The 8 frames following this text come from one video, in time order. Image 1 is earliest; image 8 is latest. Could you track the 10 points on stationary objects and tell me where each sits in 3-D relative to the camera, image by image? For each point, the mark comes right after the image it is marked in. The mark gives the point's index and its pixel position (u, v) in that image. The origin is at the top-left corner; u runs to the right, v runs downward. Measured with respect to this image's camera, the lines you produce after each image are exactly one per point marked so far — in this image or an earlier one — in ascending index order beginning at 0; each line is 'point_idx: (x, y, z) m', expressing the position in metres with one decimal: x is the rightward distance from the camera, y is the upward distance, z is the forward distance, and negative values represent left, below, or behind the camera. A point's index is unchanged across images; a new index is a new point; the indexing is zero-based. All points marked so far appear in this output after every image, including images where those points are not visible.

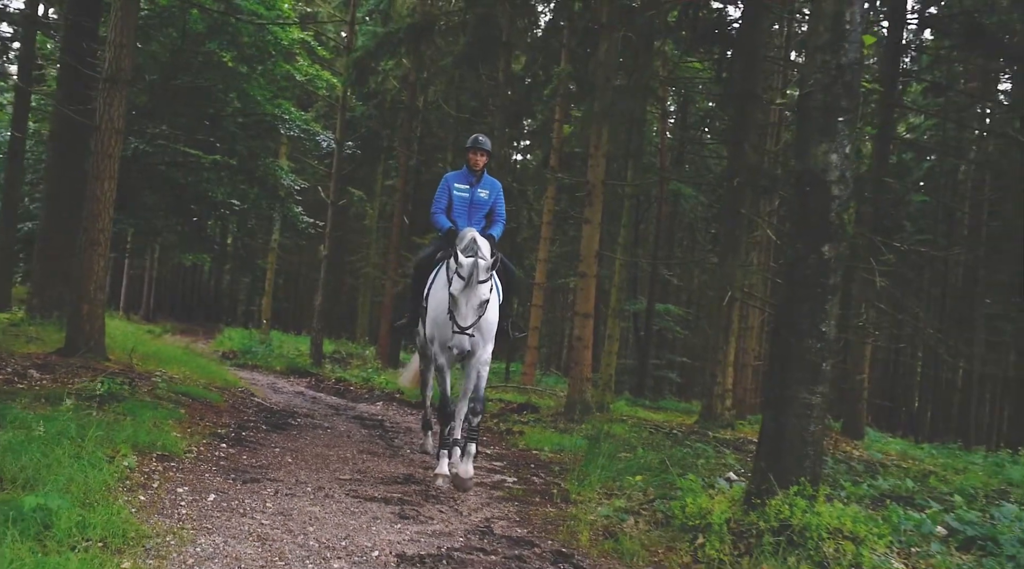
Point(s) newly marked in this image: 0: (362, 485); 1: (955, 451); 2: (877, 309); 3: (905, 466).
0: (-1.1, -1.5, +7.5) m
1: (+8.7, -3.3, +19.2) m
2: (+6.8, -0.4, +18.3) m
3: (+5.5, -2.5, +13.8) m
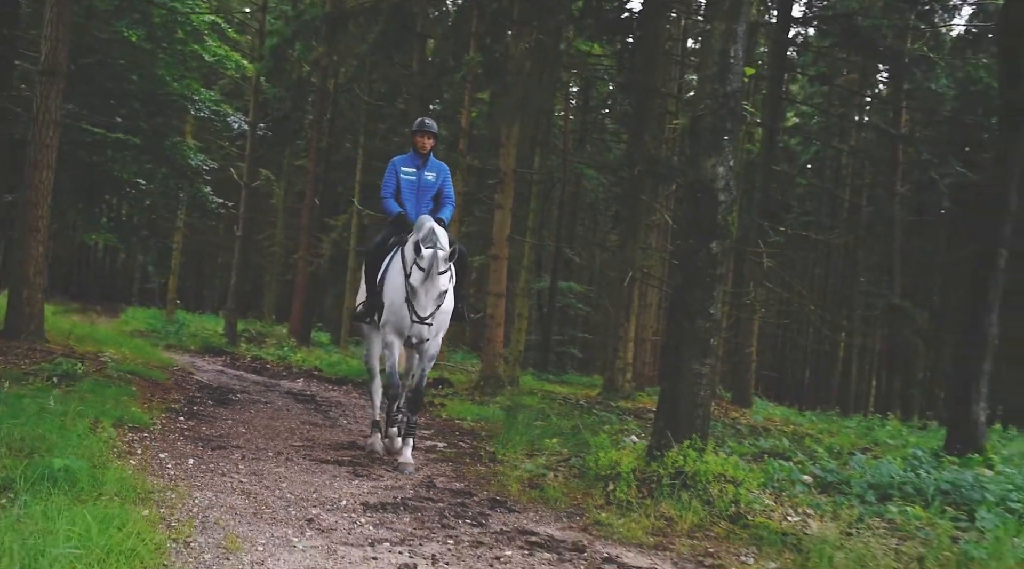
0: (-1.7, -1.4, +8.5) m
1: (+6.9, -2.9, +21.2) m
2: (+5.1, -0.1, +20.0) m
3: (+4.2, -2.3, +15.4) m
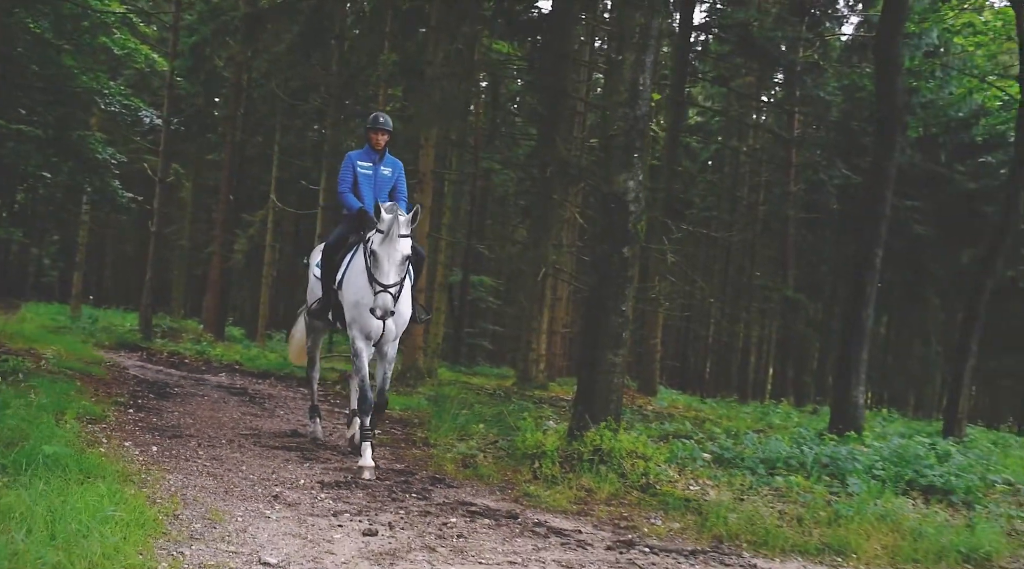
0: (-2.3, -1.4, +9.2) m
1: (+5.0, -2.7, +22.6) m
2: (+3.4, +0.1, +21.2) m
3: (+2.9, -2.2, +16.6) m
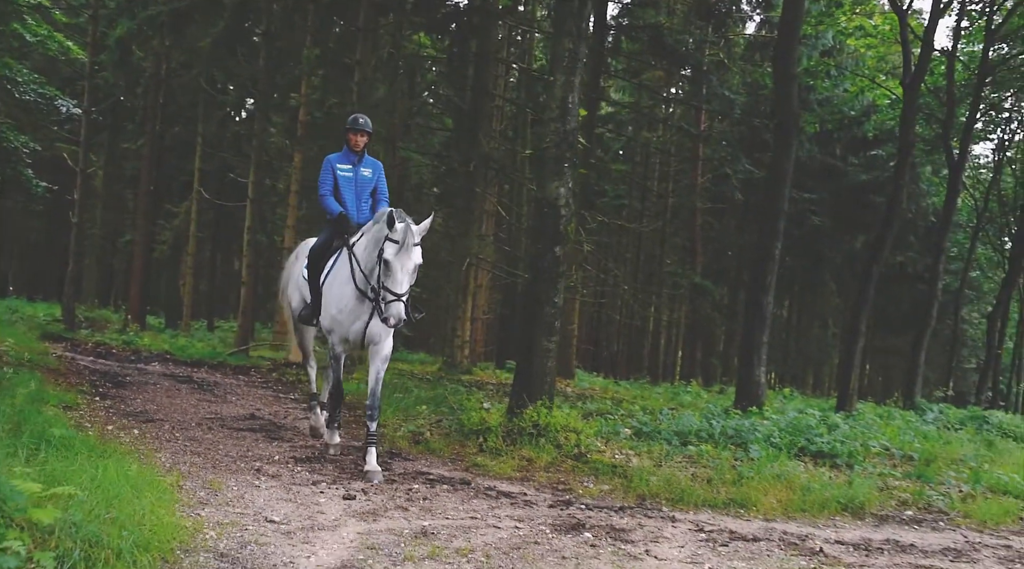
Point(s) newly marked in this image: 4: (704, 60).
0: (-2.9, -1.4, +10.0) m
1: (+3.2, -2.4, +24.1) m
2: (+1.7, +0.3, +22.5) m
3: (+1.7, -2.0, +17.9) m
4: (+3.5, +4.2, +18.1) m
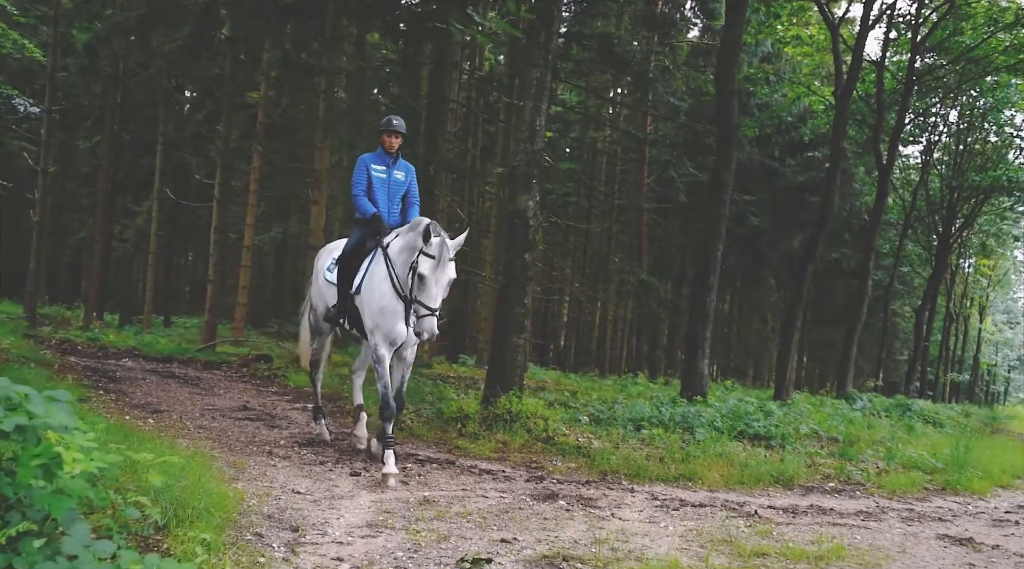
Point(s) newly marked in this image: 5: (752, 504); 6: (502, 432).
0: (-3.2, -1.4, +11.0) m
1: (+2.1, -2.4, +25.4) m
2: (+0.6, +0.4, +23.7) m
3: (+0.9, -2.0, +19.1) m
4: (+2.7, +4.3, +19.4) m
5: (+2.0, -1.8, +8.1) m
6: (-0.1, -1.5, +10.1) m
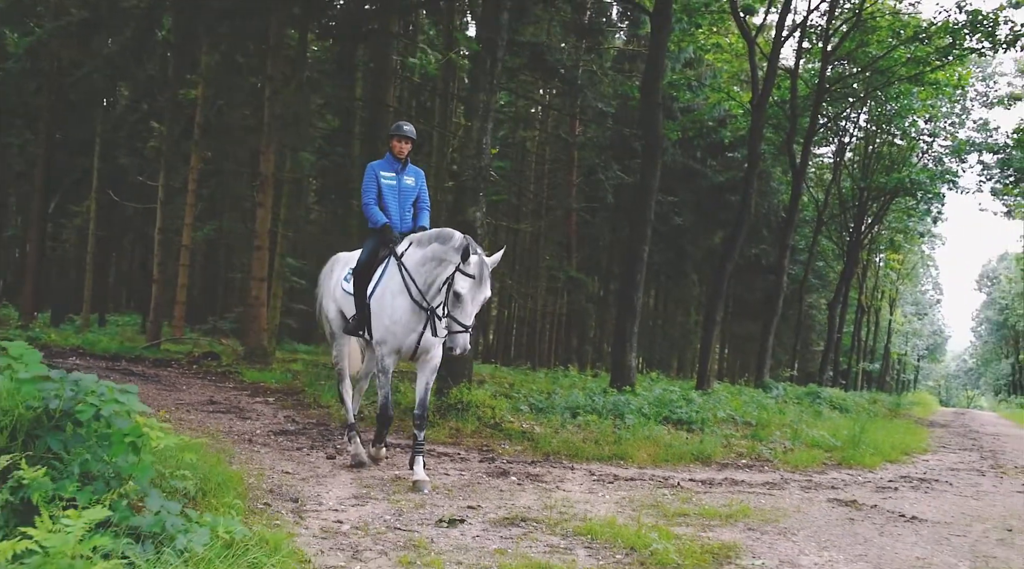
0: (-3.8, -1.5, +11.9) m
1: (+0.4, -2.3, +26.7) m
2: (-0.9, +0.4, +24.9) m
3: (-0.3, -2.0, +20.3) m
4: (+1.5, +4.3, +20.7) m
5: (+1.6, -1.8, +9.4) m
6: (-0.7, -1.5, +11.2) m
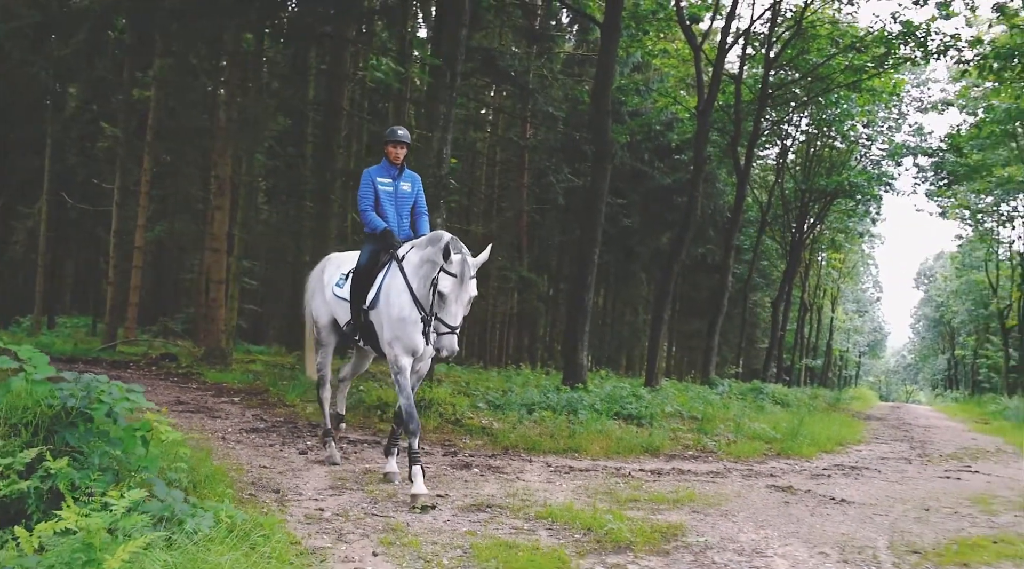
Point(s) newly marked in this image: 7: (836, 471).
0: (-4.3, -1.5, +12.3) m
1: (-0.9, -2.3, +27.3) m
2: (-2.1, +0.4, +25.4) m
3: (-1.3, -2.0, +20.9) m
4: (+0.5, +4.3, +21.4) m
5: (+1.2, -1.9, +10.1) m
6: (-1.1, -1.6, +11.8) m
7: (+3.7, -2.1, +11.1) m
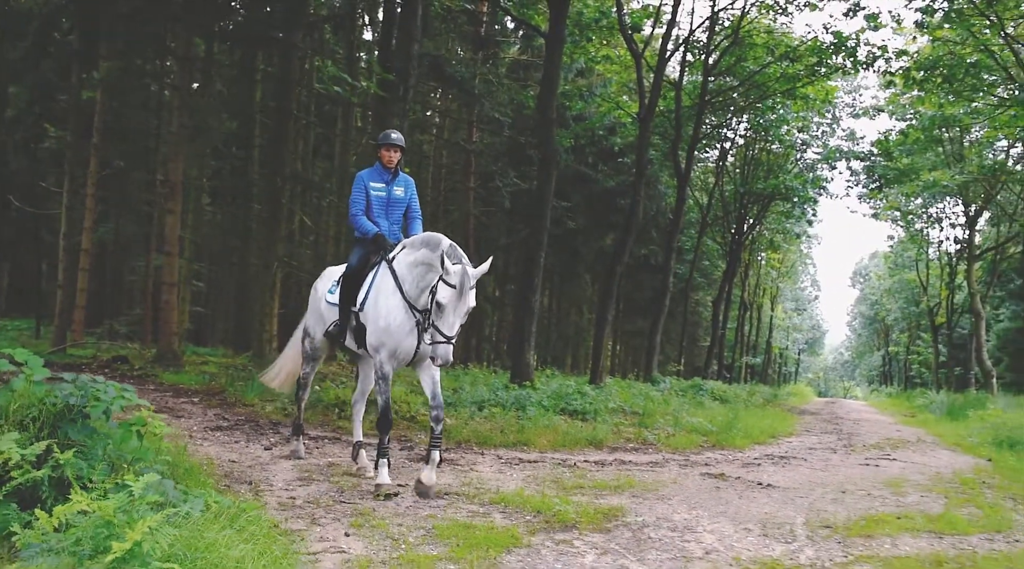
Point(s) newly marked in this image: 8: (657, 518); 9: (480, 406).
0: (-5.0, -1.6, +12.7) m
1: (-2.3, -2.4, +27.9) m
2: (-3.5, +0.3, +25.9) m
3: (-2.4, -2.0, +21.5) m
4: (-0.7, +4.2, +22.0) m
5: (+0.7, -1.9, +10.8) m
6: (-1.7, -1.6, +12.4) m
7: (+3.1, -2.1, +12.0) m
8: (+1.1, -1.8, +7.7) m
9: (-0.4, -1.7, +13.7) m
